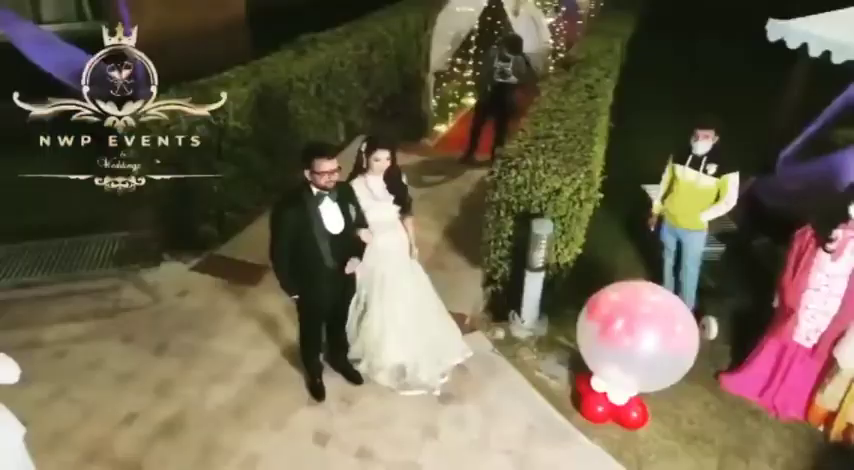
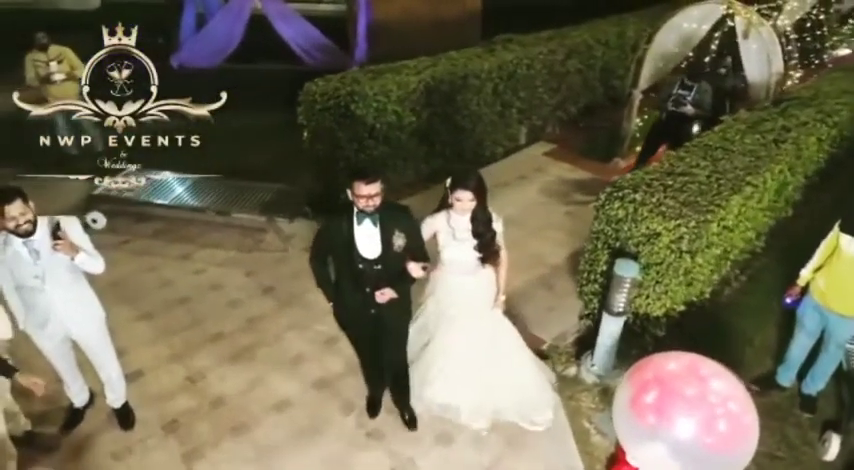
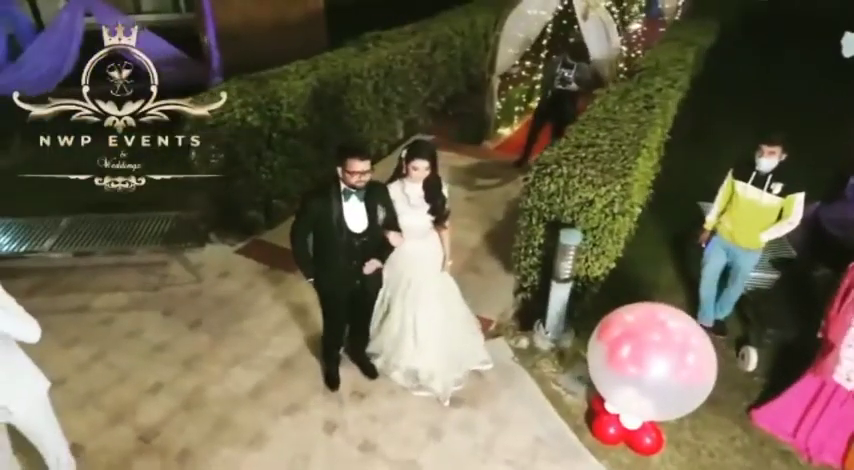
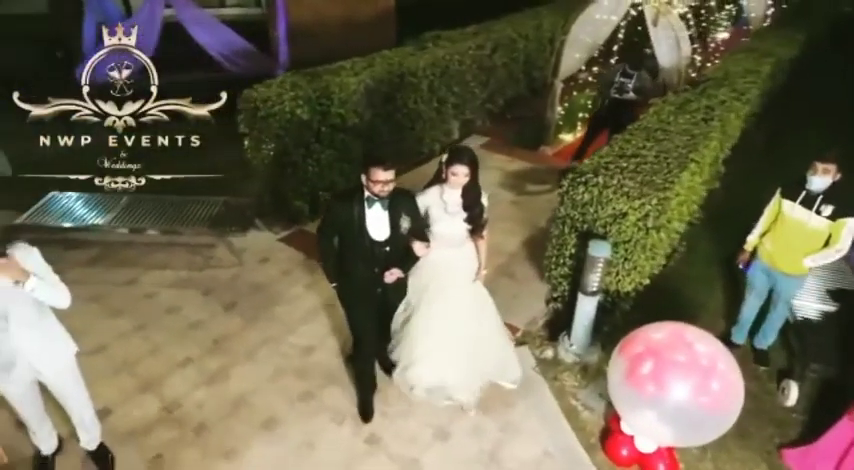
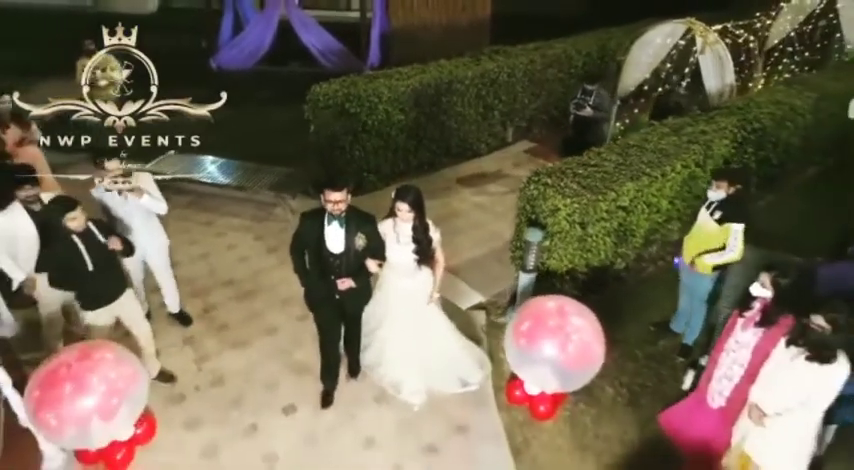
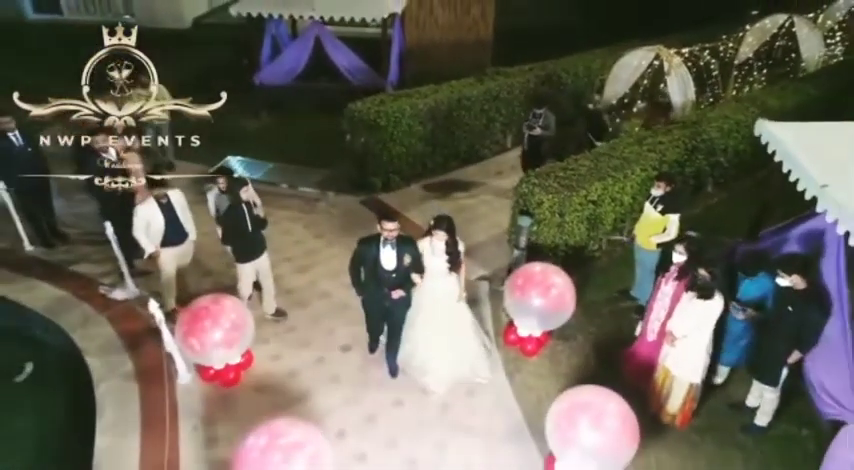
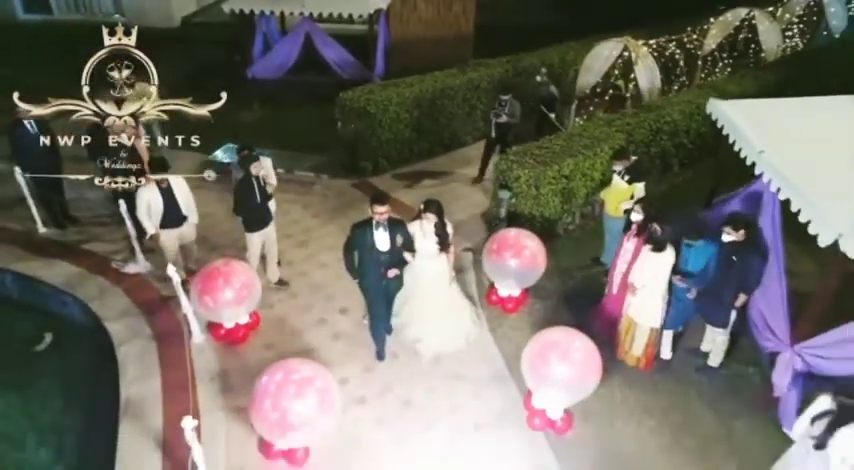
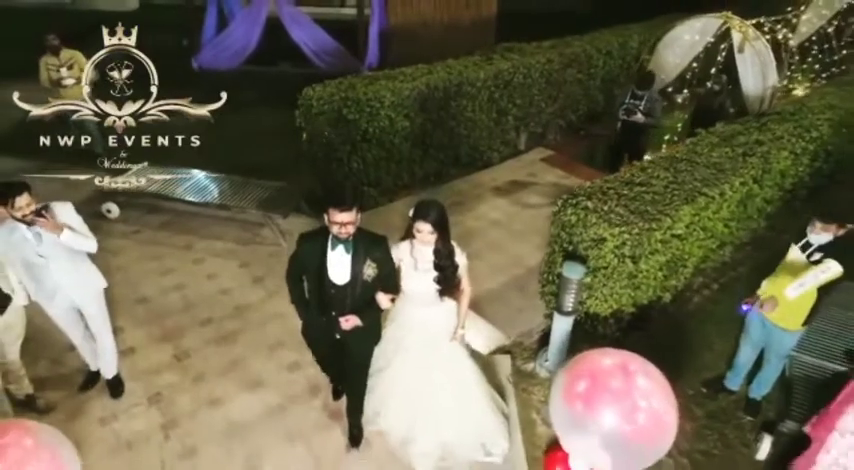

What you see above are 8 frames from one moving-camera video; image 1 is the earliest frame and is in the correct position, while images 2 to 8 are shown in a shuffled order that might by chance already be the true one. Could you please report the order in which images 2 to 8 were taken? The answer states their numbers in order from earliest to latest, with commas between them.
3, 4, 2, 8, 5, 6, 7
